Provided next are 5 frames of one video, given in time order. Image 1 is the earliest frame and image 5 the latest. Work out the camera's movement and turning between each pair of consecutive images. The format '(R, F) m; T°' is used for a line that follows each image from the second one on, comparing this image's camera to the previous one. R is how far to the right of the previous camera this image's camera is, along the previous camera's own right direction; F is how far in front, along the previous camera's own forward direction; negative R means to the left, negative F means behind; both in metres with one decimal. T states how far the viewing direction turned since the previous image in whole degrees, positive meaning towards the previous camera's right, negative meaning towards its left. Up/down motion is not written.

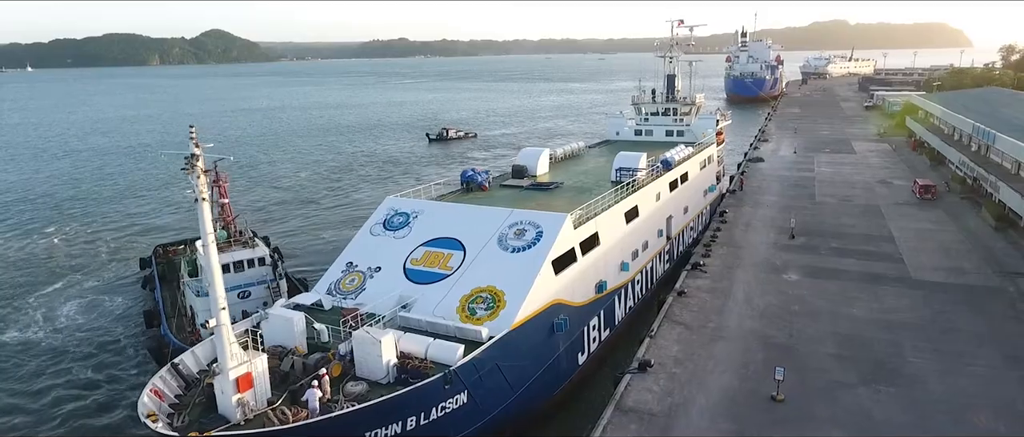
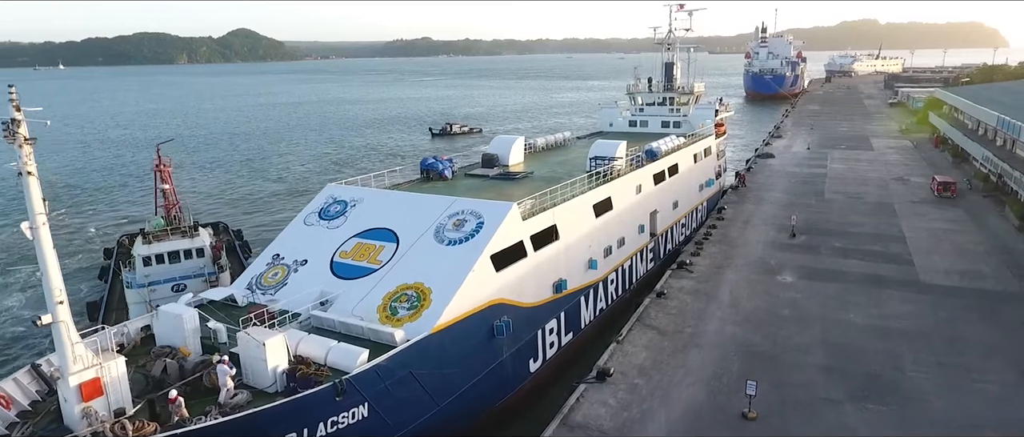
(+2.0, +2.0) m; -2°
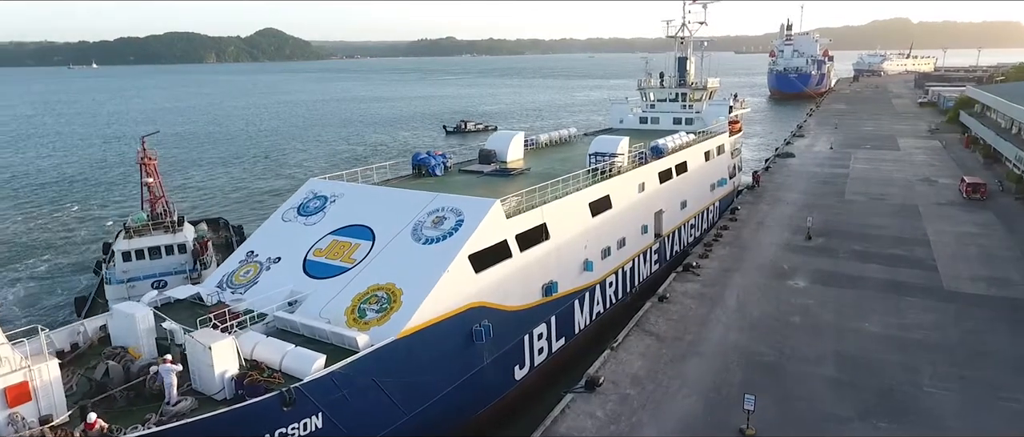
(+0.9, +1.0) m; -2°
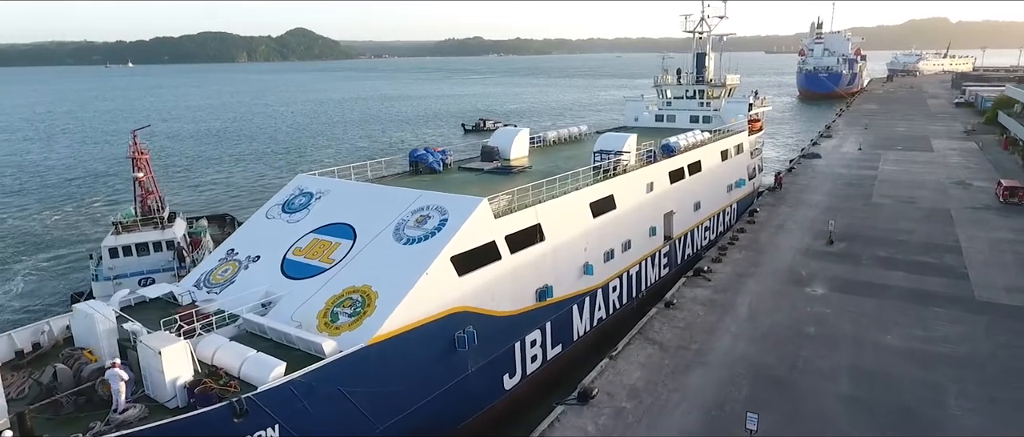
(+0.8, +0.9) m; -2°
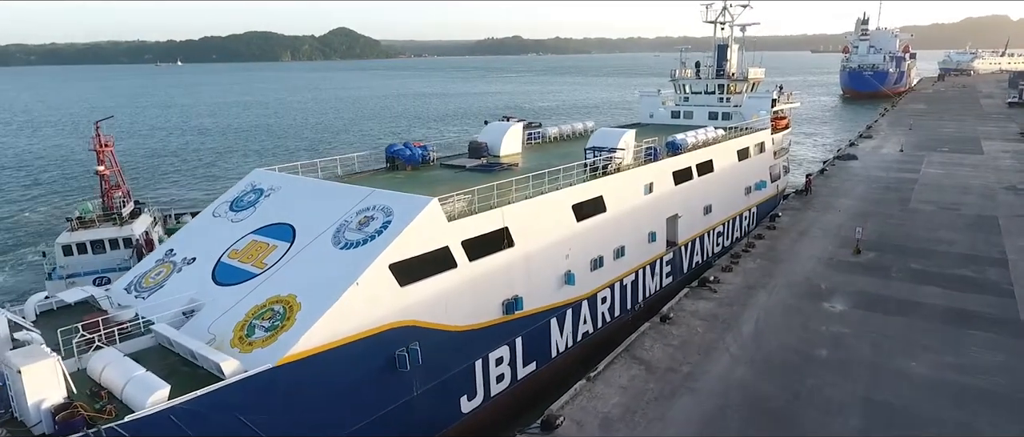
(+1.6, +1.7) m; -3°
